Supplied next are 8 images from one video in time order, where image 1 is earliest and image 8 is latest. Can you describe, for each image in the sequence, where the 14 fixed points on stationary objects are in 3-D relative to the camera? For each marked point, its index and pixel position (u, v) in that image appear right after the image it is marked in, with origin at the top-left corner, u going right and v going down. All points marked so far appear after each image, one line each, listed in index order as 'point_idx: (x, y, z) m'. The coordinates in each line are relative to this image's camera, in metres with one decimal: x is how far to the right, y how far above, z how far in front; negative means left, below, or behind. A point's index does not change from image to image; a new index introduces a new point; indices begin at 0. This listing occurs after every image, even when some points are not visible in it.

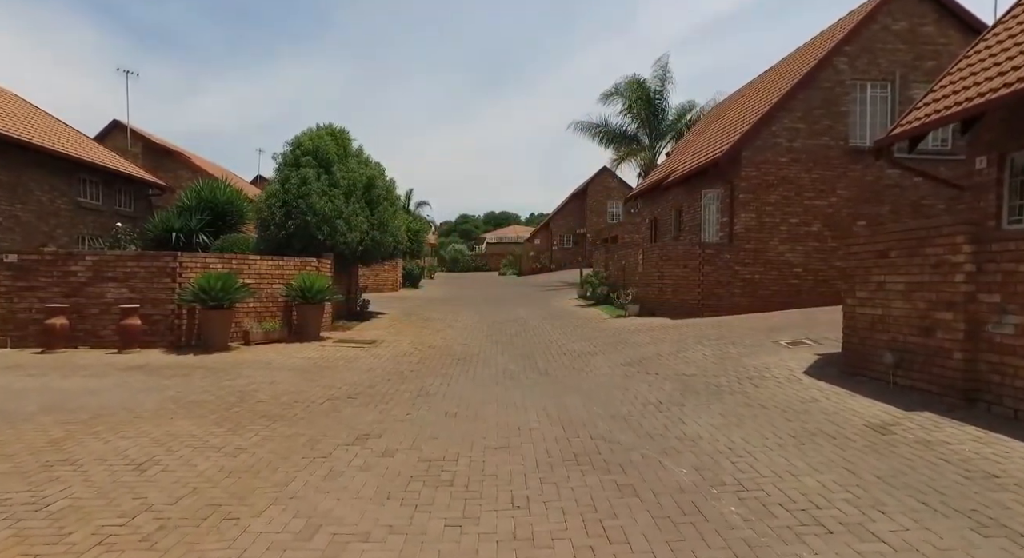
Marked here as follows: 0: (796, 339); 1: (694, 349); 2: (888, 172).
0: (+5.1, -1.1, +9.8) m
1: (+3.2, -1.3, +9.7) m
2: (+10.5, +2.9, +14.9) m
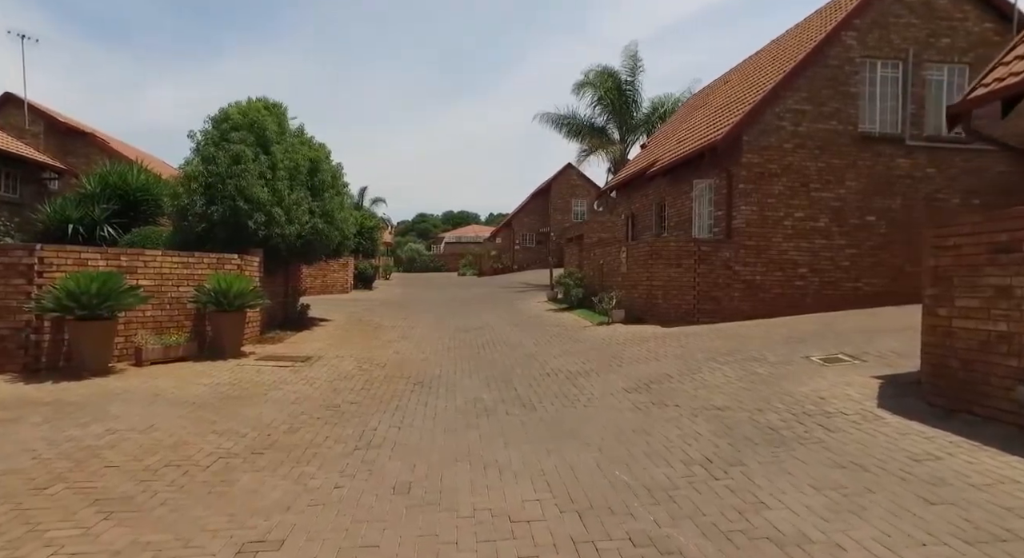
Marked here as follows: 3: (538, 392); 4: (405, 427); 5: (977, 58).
0: (+4.7, -1.1, +8.1) m
1: (+2.8, -1.3, +7.9) m
2: (+9.7, +2.9, +13.6) m
3: (+0.3, -1.5, +7.4) m
4: (-1.1, -1.6, +5.8) m
5: (+12.1, +5.8, +14.1) m
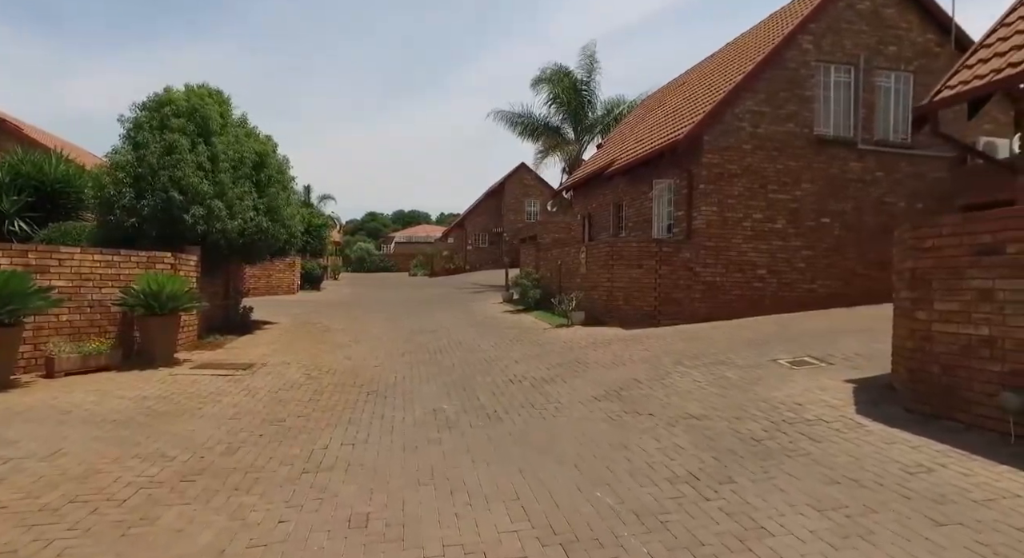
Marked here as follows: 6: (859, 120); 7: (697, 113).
0: (+4.1, -1.2, +8.1) m
1: (+2.3, -1.3, +7.7) m
2: (+8.7, +2.9, +13.9) m
3: (-0.1, -1.5, +6.9) m
4: (-1.4, -1.6, +5.3) m
5: (+11.0, +5.8, +14.7) m
6: (+9.0, +4.2, +14.2) m
7: (+4.7, +4.2, +14.0) m
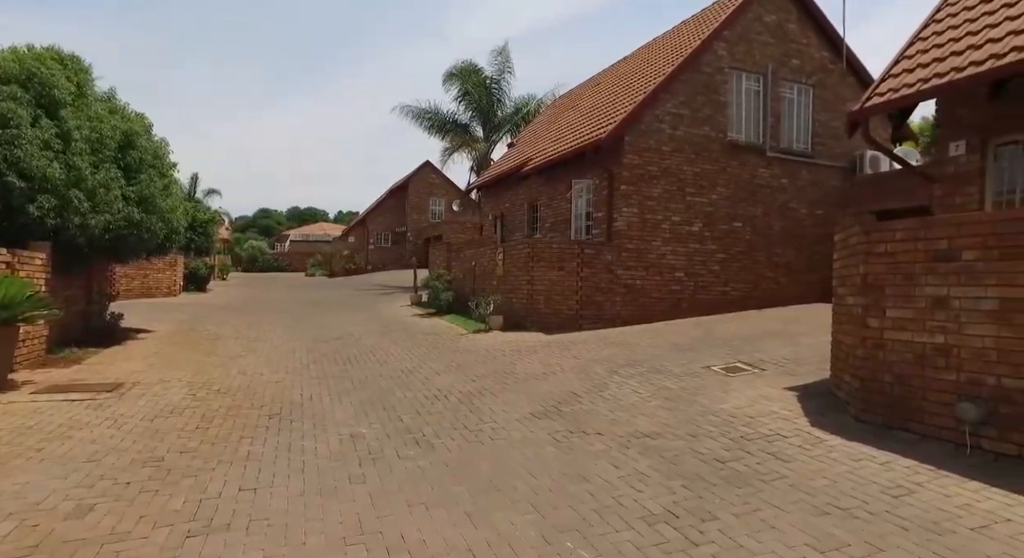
0: (+3.1, -1.2, +8.0) m
1: (+1.3, -1.4, +7.3) m
2: (+6.5, +2.8, +14.5) m
3: (-0.9, -1.6, +6.1) m
4: (-1.9, -1.6, +4.3) m
5: (+8.7, +5.7, +15.7) m
6: (+6.9, +4.2, +14.9) m
7: (+2.7, +4.1, +13.9) m
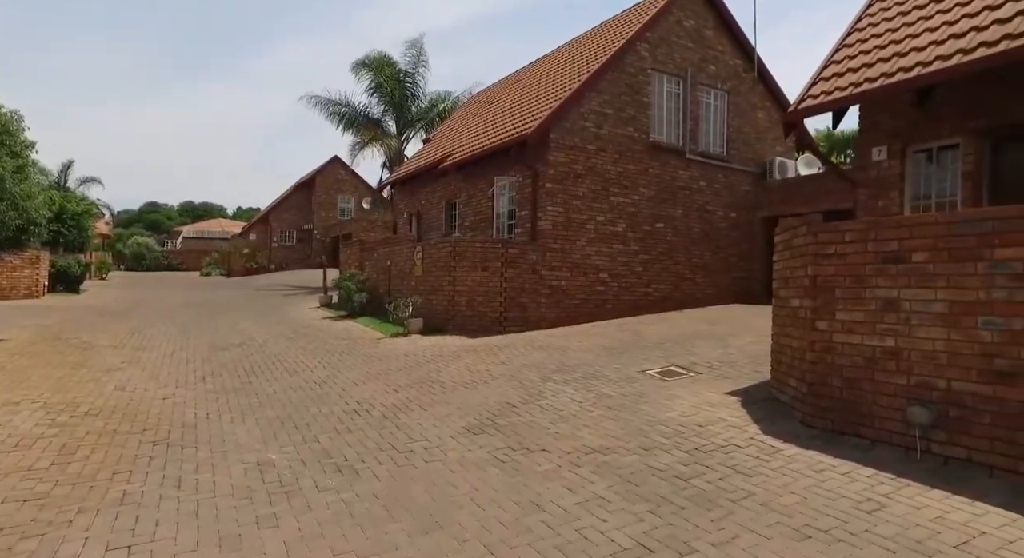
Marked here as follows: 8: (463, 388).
0: (+2.1, -1.2, +7.9) m
1: (+0.5, -1.4, +6.9) m
2: (+4.5, +2.8, +14.8) m
3: (-1.6, -1.6, +5.4) m
4: (-2.3, -1.6, +3.4) m
5: (+6.5, +5.7, +16.3) m
6: (+4.8, +4.1, +15.3) m
7: (+0.8, +4.1, +13.6) m
8: (-0.6, -1.5, +7.4) m
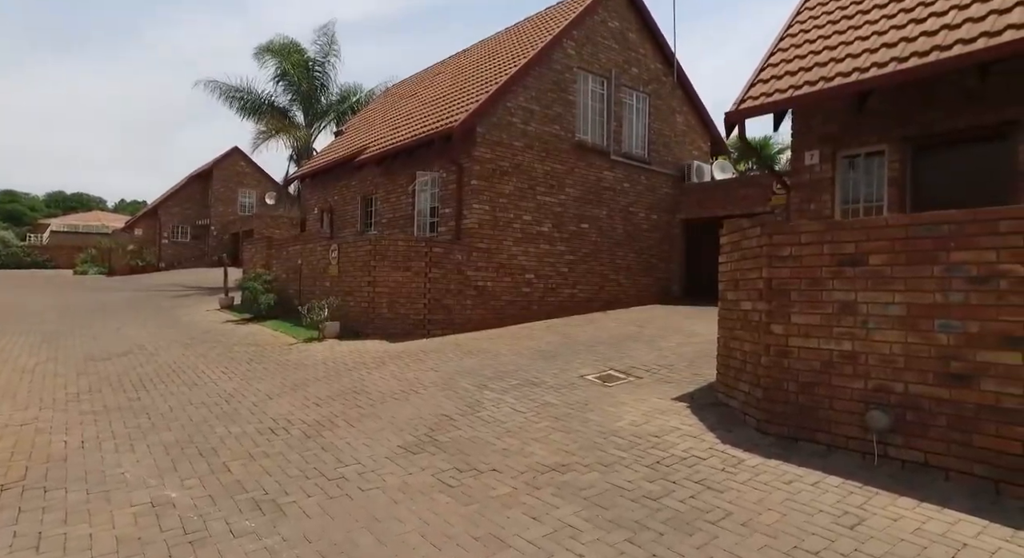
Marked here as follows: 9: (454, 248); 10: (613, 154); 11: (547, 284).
0: (+1.2, -1.3, +7.7) m
1: (-0.3, -1.4, +6.4) m
2: (+2.5, +2.8, +14.9) m
3: (-2.0, -1.6, +4.6) m
4: (-2.4, -1.7, +2.6) m
5: (+4.2, +5.7, +16.7) m
6: (+2.7, +4.1, +15.4) m
7: (-1.0, +4.1, +13.1) m
8: (-1.4, -1.5, +6.8) m
9: (-1.3, +0.7, +12.2) m
10: (+2.8, +3.4, +15.3) m
11: (+0.9, -0.1, +13.7) m
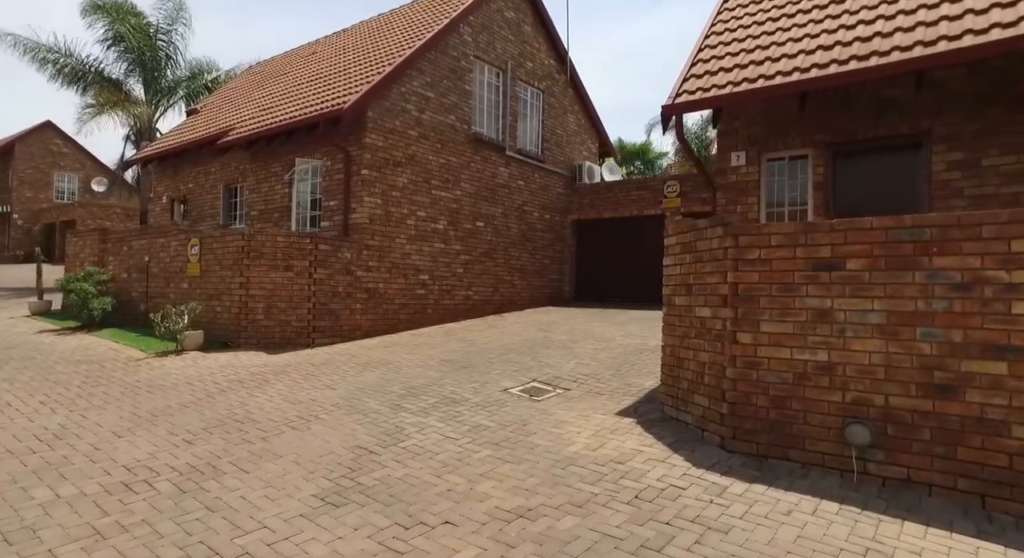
0: (+0.2, -1.3, +7.0) m
1: (-1.0, -1.5, +5.5) m
2: (-0.2, +2.8, +14.4) m
3: (-2.3, -1.6, +3.3) m
4: (-2.2, -1.7, +1.2) m
5: (+1.1, +5.7, +16.5) m
6: (-0.1, +4.1, +14.8) m
7: (-3.2, +4.1, +11.8) m
8: (-2.2, -1.5, +5.5) m
9: (-3.3, +0.6, +10.9) m
10: (0.0, +3.4, +14.8) m
11: (-1.6, -0.1, +12.8) m
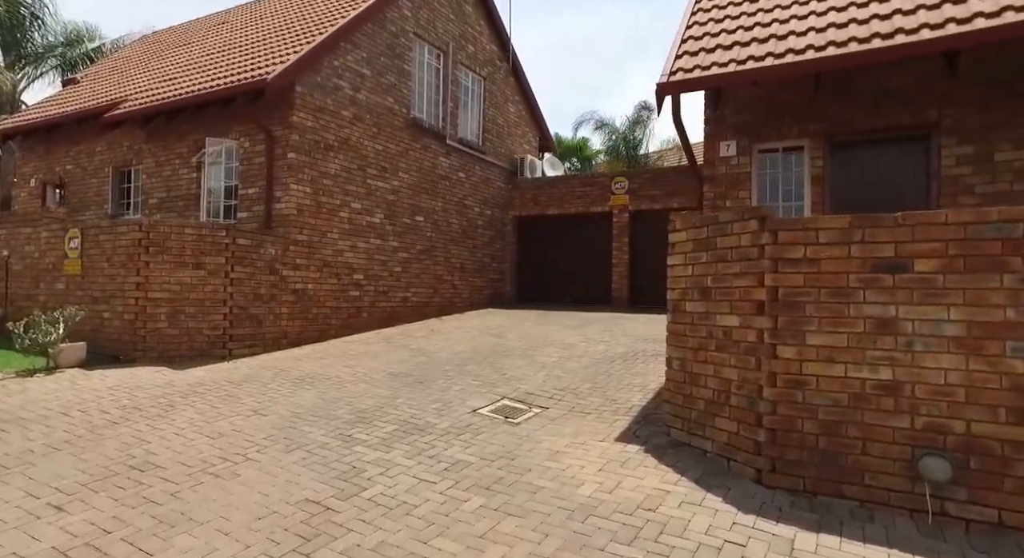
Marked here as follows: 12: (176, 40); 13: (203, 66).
0: (-0.2, -1.3, +6.0) m
1: (-1.1, -1.5, +4.4) m
2: (-1.6, +2.8, +13.2) m
3: (-2.1, -1.7, +2.1) m
4: (-1.7, -1.8, 0.0) m
5: (-0.6, +5.7, +15.5) m
6: (-1.6, +4.1, +13.7) m
7: (-4.2, +4.1, +10.3) m
8: (-2.3, -1.5, +4.3) m
9: (-4.2, +0.7, +9.4) m
10: (-1.5, +3.4, +13.7) m
11: (-2.7, -0.1, +11.5) m
12: (-9.6, +6.9, +16.0) m
13: (-6.6, +4.6, +12.0) m
